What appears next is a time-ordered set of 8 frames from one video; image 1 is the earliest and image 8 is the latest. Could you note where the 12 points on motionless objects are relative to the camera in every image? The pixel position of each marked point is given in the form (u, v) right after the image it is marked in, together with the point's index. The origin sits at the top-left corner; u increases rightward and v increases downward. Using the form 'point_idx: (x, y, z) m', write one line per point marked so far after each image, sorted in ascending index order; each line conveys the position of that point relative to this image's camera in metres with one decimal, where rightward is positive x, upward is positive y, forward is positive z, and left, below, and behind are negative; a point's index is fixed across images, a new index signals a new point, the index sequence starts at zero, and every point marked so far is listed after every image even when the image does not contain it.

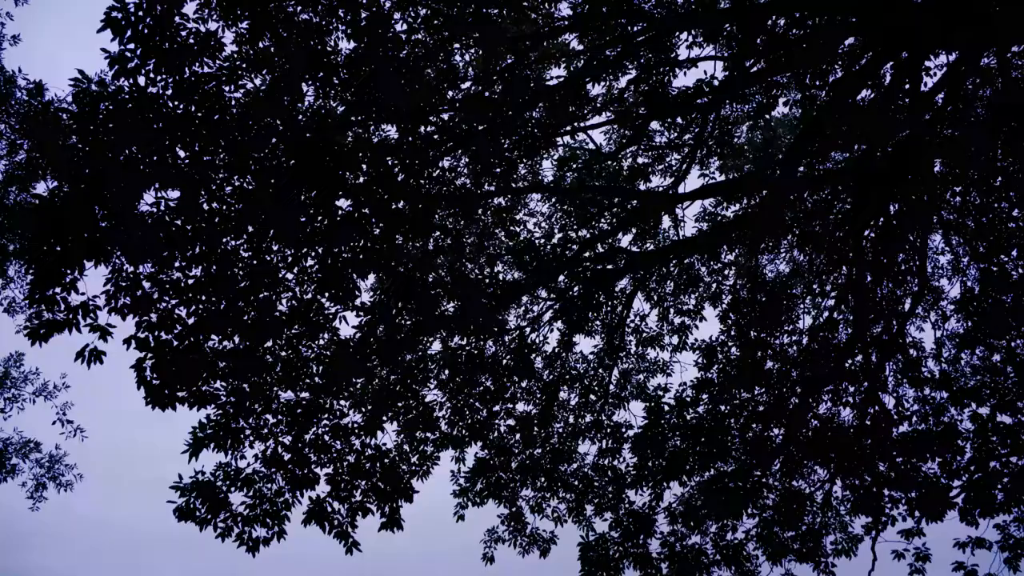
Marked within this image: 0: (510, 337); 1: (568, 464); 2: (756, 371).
0: (0.0, -0.4, +9.1) m
1: (+0.5, -1.7, +9.6) m
2: (+2.3, -0.8, +9.5) m
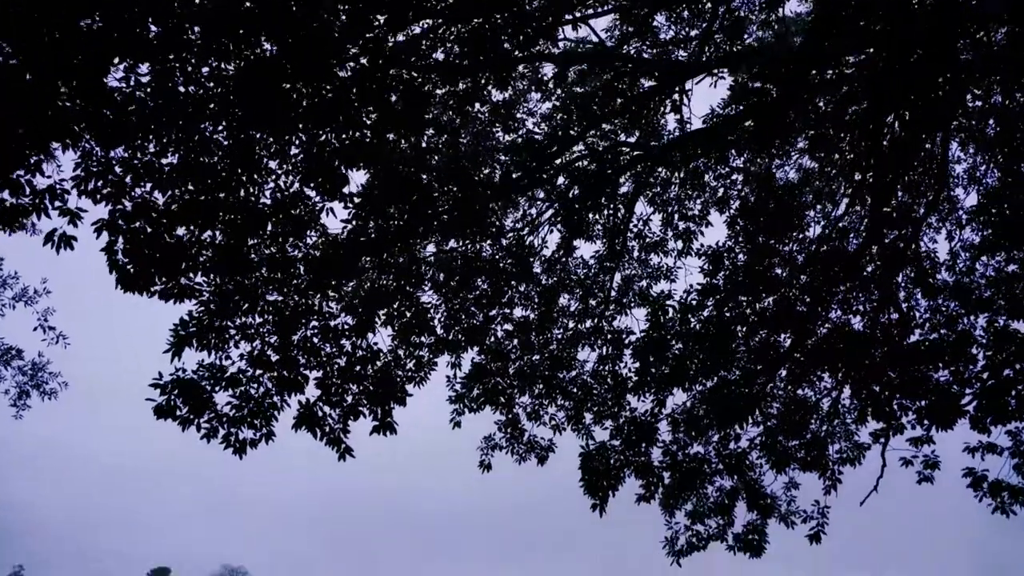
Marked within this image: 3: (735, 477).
0: (0.0, +0.4, +8.8) m
1: (+0.5, -0.8, +9.4) m
2: (+2.3, +0.1, +9.1) m
3: (+2.0, -1.7, +9.2) m
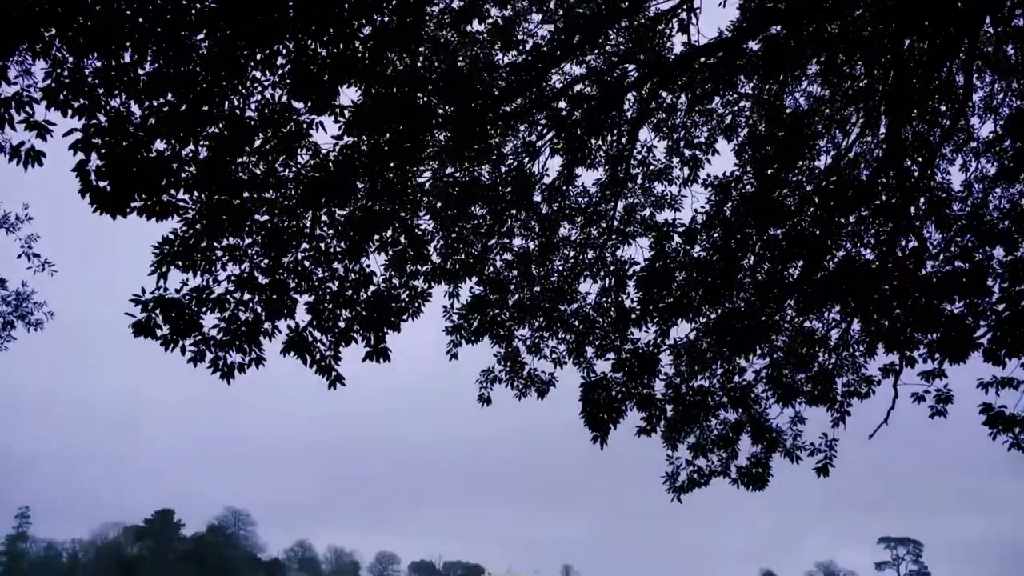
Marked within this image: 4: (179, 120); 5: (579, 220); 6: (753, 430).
0: (0.0, +1.0, +8.4) m
1: (+0.5, -0.1, +9.1) m
2: (+2.3, +0.7, +8.8) m
3: (+2.0, -1.1, +8.9) m
4: (-2.1, +1.1, +6.5) m
5: (+0.6, +0.6, +9.0) m
6: (+2.2, -1.3, +9.0) m
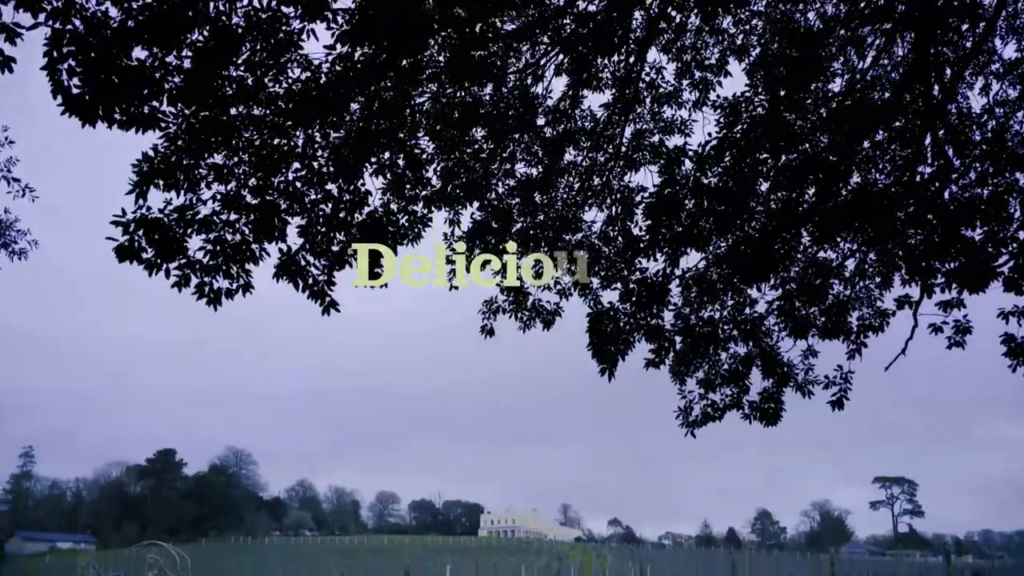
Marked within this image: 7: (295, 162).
0: (0.0, +1.6, +8.1) m
1: (+0.5, +0.5, +8.8) m
2: (+2.3, +1.3, +8.4) m
3: (+2.0, -0.5, +8.7) m
4: (-2.1, +1.6, +6.1) m
5: (+0.6, +1.2, +8.6) m
6: (+2.2, -0.7, +8.8) m
7: (-1.5, +0.9, +7.0) m
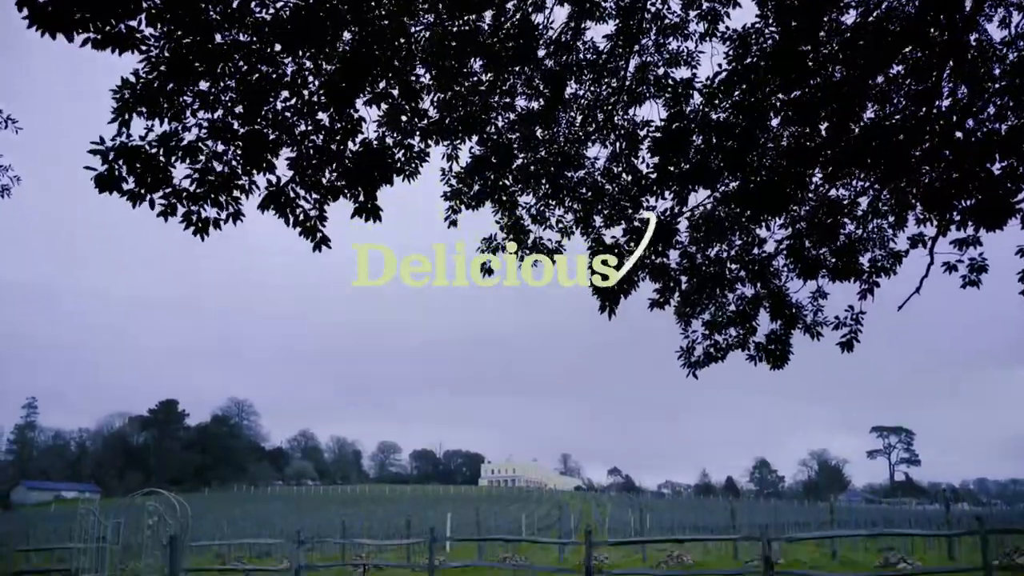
0: (0.0, +2.1, +7.7) m
1: (+0.5, +1.0, +8.5) m
2: (+2.3, +1.8, +8.1) m
3: (+2.0, 0.0, +8.4) m
4: (-2.1, +1.9, +5.8) m
5: (+0.6, +1.7, +8.3) m
6: (+2.2, -0.1, +8.5) m
7: (-1.5, +1.3, +6.7) m
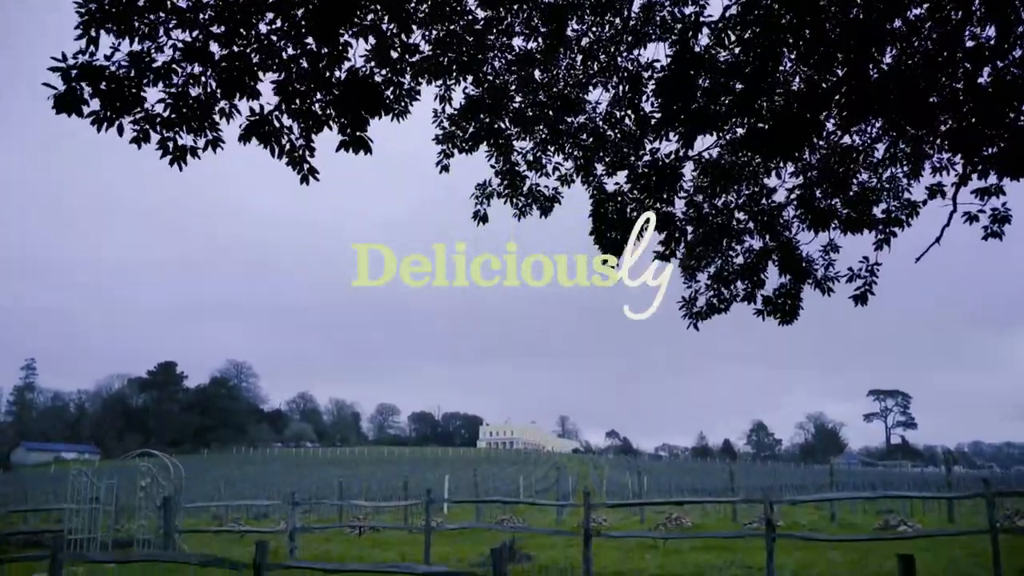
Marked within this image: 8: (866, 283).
0: (0.0, +2.4, +7.3) m
1: (+0.5, +1.4, +8.1) m
2: (+2.3, +2.2, +7.7) m
3: (+2.0, +0.4, +8.0) m
4: (-2.1, +2.2, +5.3) m
5: (+0.6, +2.1, +7.8) m
6: (+2.2, +0.2, +8.1) m
7: (-1.5, +1.6, +6.3) m
8: (+3.0, 0.0, +8.6) m
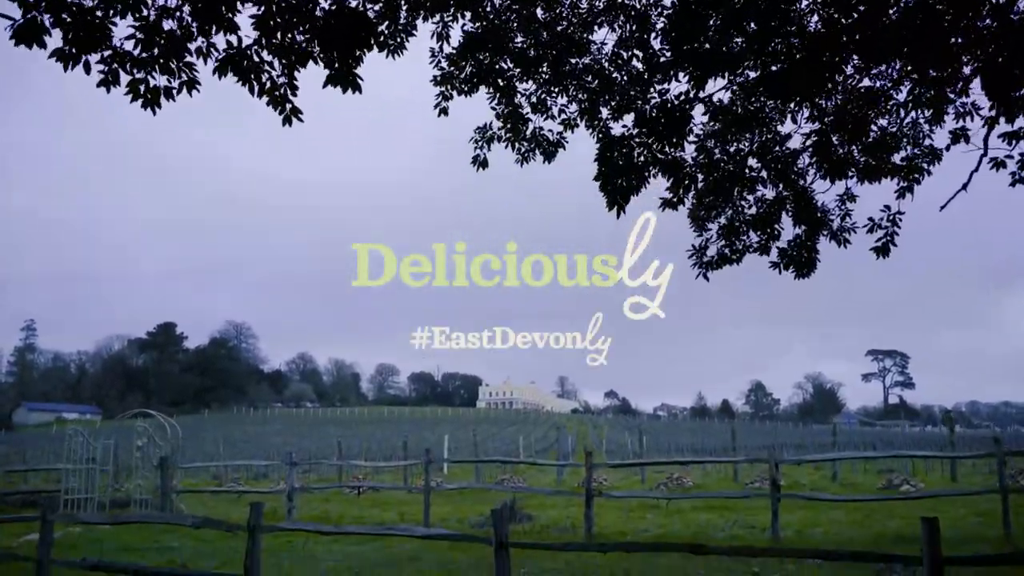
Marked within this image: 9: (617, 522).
0: (0.0, +2.7, +6.8) m
1: (+0.5, +1.7, +7.7) m
2: (+2.3, +2.5, +7.2) m
3: (+2.0, +0.8, +7.7) m
4: (-2.1, +2.5, +4.9) m
5: (+0.6, +2.4, +7.4) m
6: (+2.2, +0.6, +7.8) m
7: (-1.5, +1.9, +5.9) m
8: (+3.0, +0.4, +8.2) m
9: (+1.7, -3.7, +16.3) m
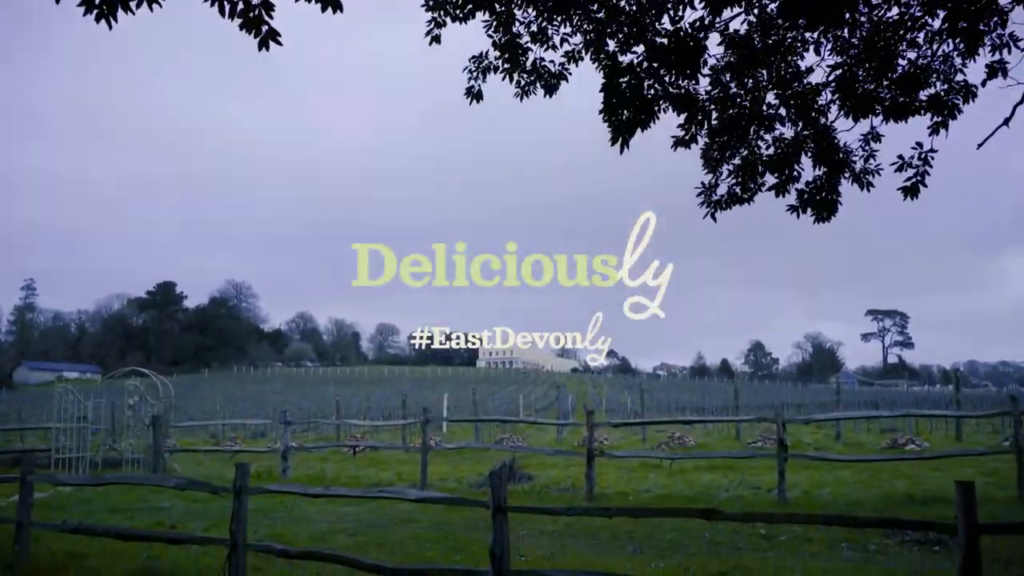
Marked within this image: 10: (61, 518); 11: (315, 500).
0: (0.0, +3.1, +6.2) m
1: (+0.5, +2.1, +7.1) m
2: (+2.3, +2.8, +6.6) m
3: (+2.0, +1.1, +7.1) m
4: (-2.1, +2.7, +4.3) m
5: (+0.6, +2.8, +6.8) m
6: (+2.2, +1.0, +7.2) m
7: (-1.5, +2.2, +5.3) m
8: (+3.0, +0.8, +7.7) m
9: (+1.7, -3.0, +15.9) m
10: (-5.8, -3.0, +13.2) m
11: (-2.6, -2.8, +13.5) m
